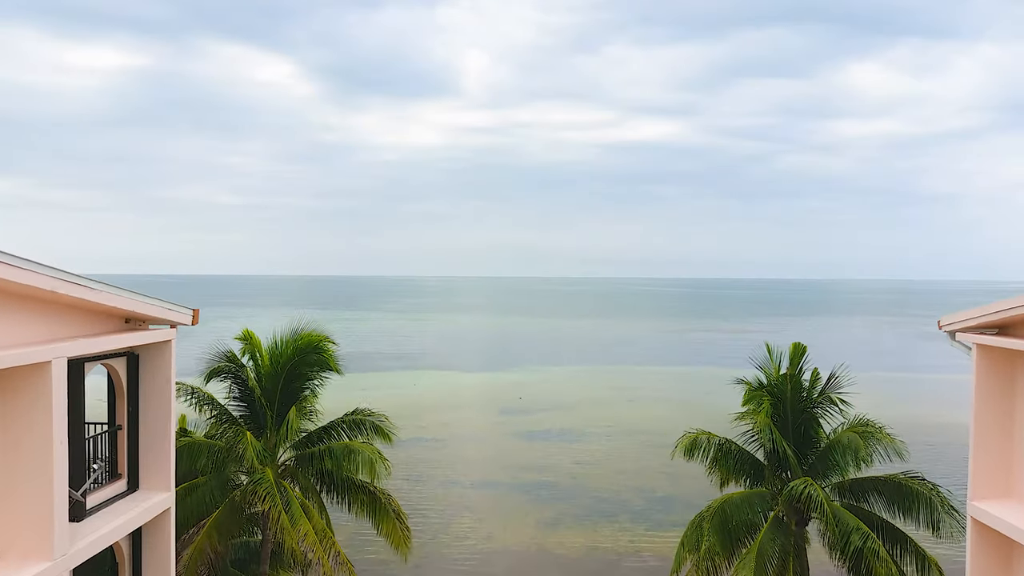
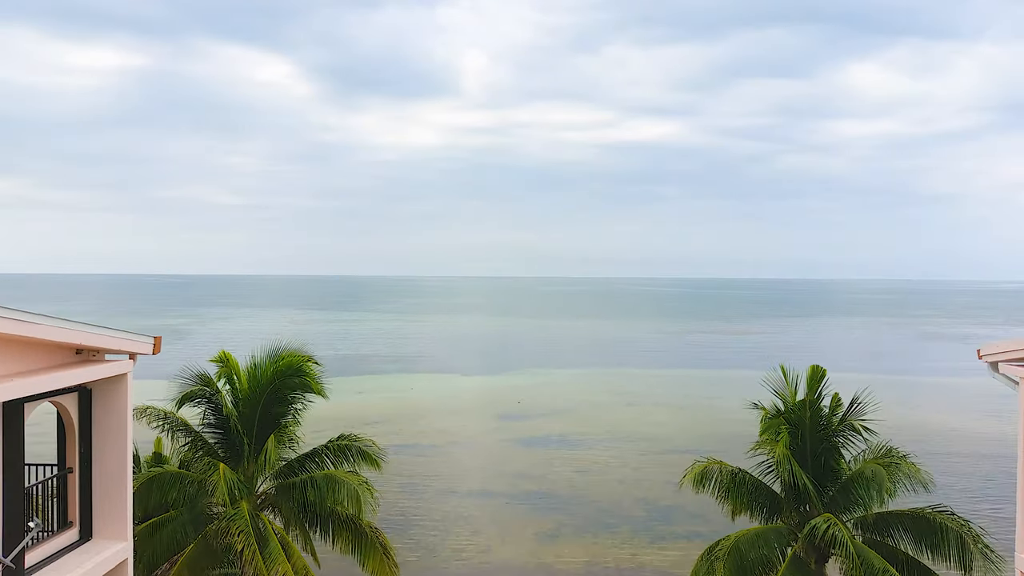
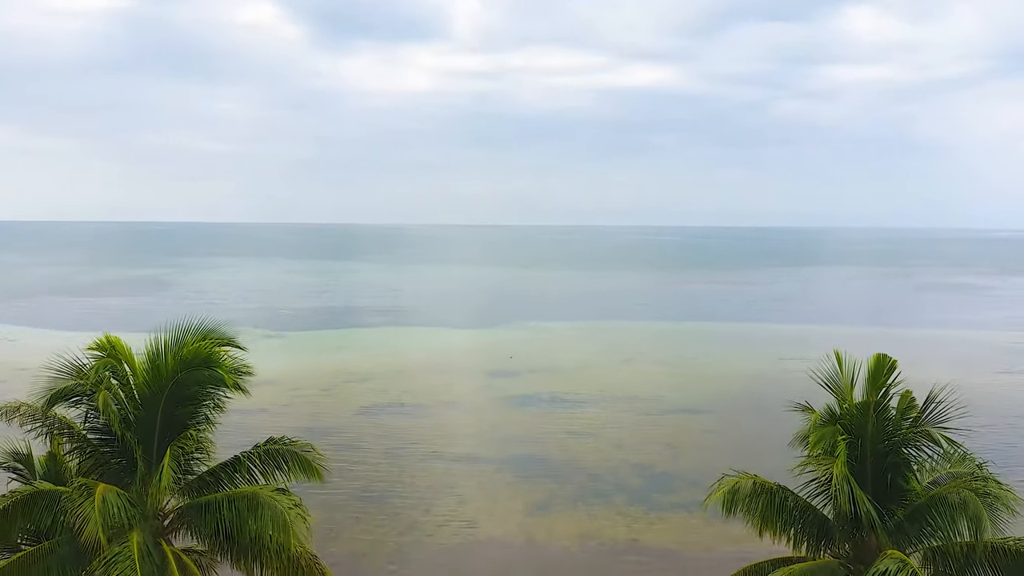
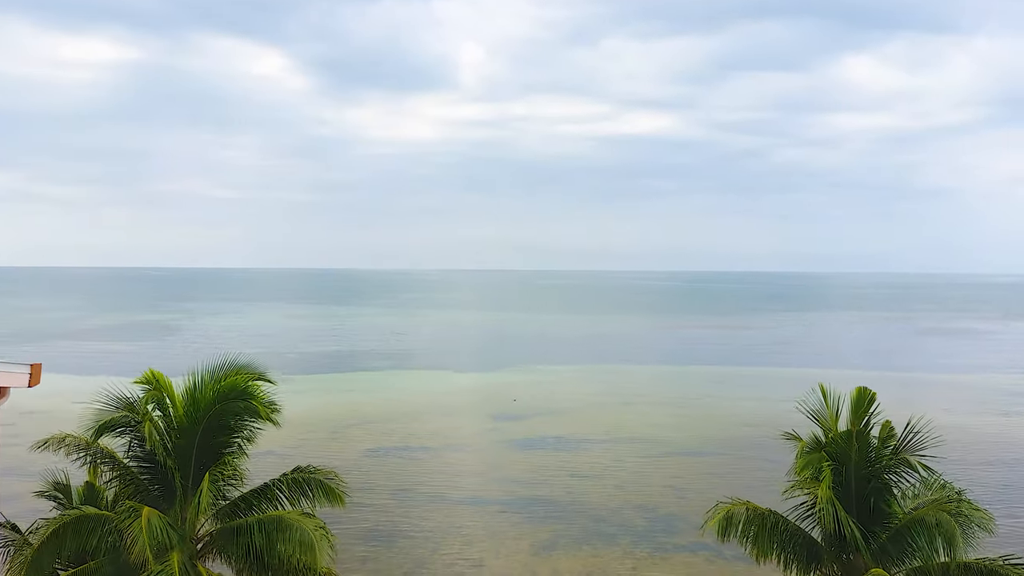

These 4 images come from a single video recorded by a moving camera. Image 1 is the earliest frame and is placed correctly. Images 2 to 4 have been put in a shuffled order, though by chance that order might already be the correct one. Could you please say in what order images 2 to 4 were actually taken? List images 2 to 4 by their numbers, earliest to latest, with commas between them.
2, 4, 3
